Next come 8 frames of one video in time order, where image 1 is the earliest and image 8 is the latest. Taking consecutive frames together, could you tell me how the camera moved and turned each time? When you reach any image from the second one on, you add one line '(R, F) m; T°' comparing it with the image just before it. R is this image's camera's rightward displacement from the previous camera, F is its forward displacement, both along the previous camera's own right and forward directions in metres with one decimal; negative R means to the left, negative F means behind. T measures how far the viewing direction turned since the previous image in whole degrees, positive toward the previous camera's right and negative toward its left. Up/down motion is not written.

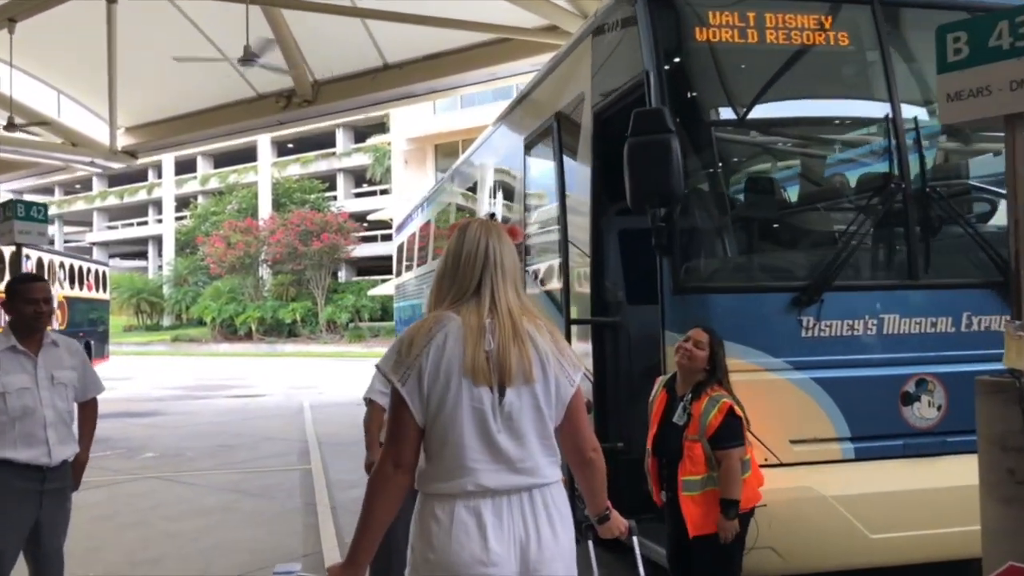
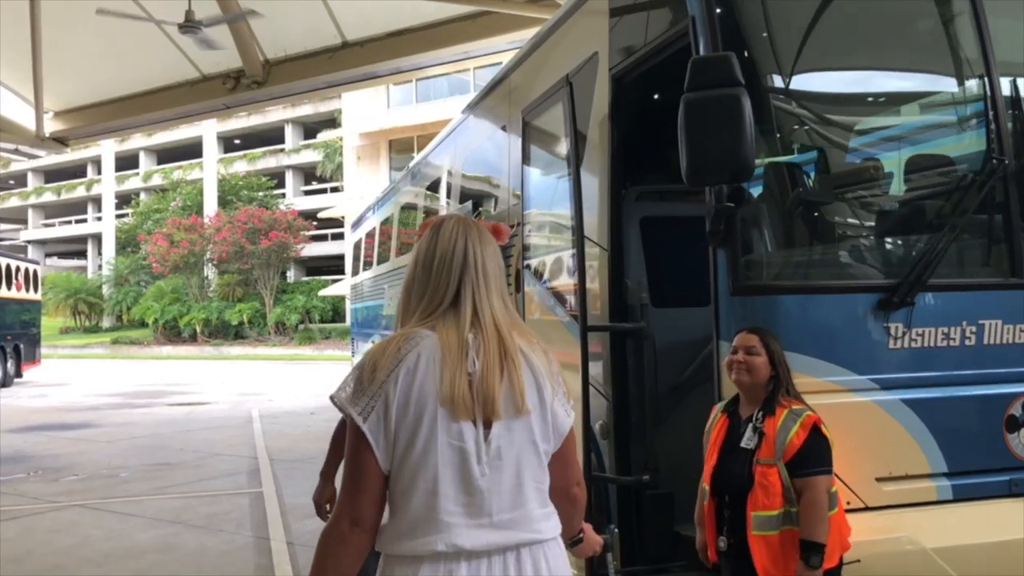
(-0.2, +0.9) m; +3°
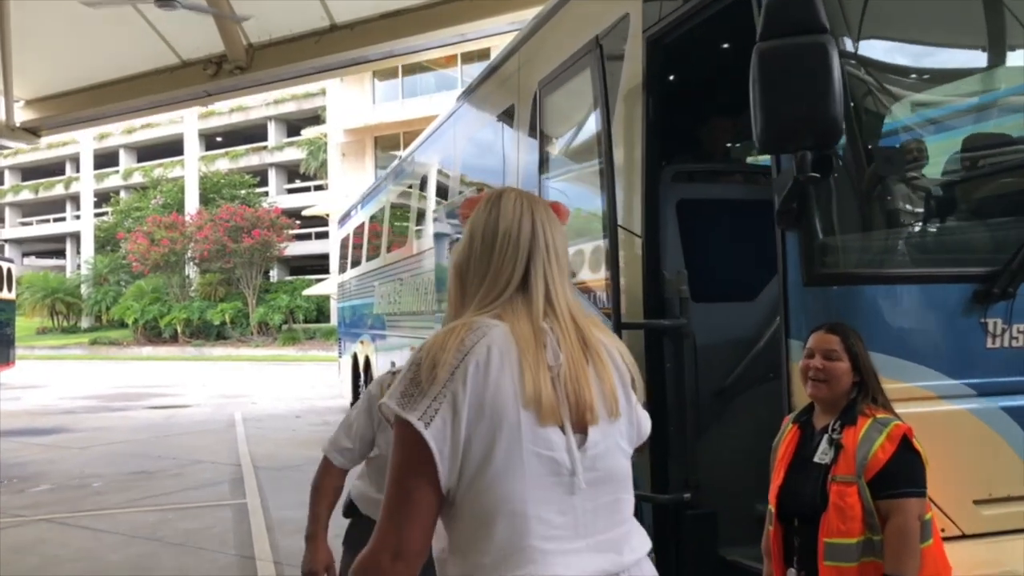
(-0.2, +0.5) m; +1°
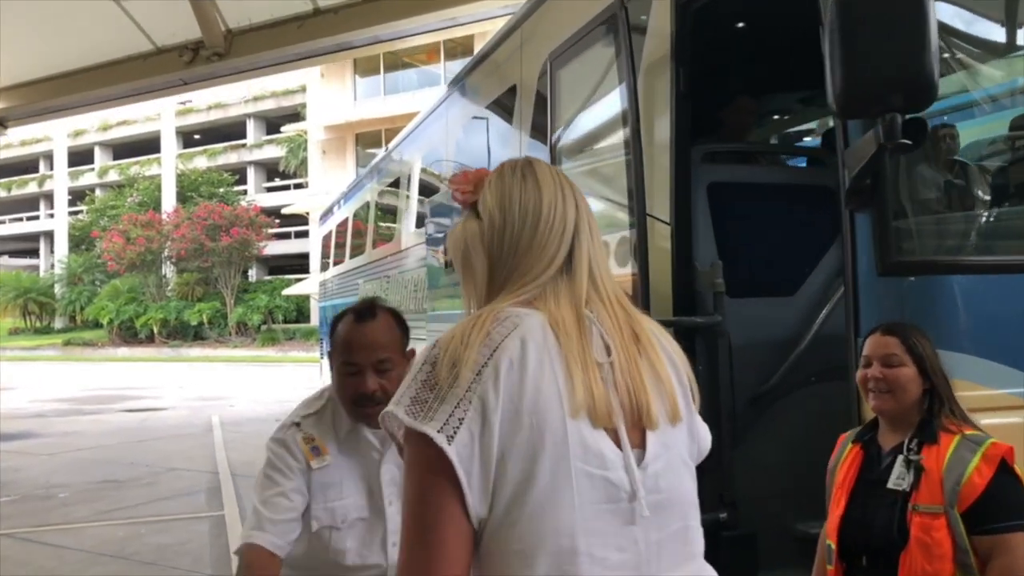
(-0.1, +0.4) m; +1°
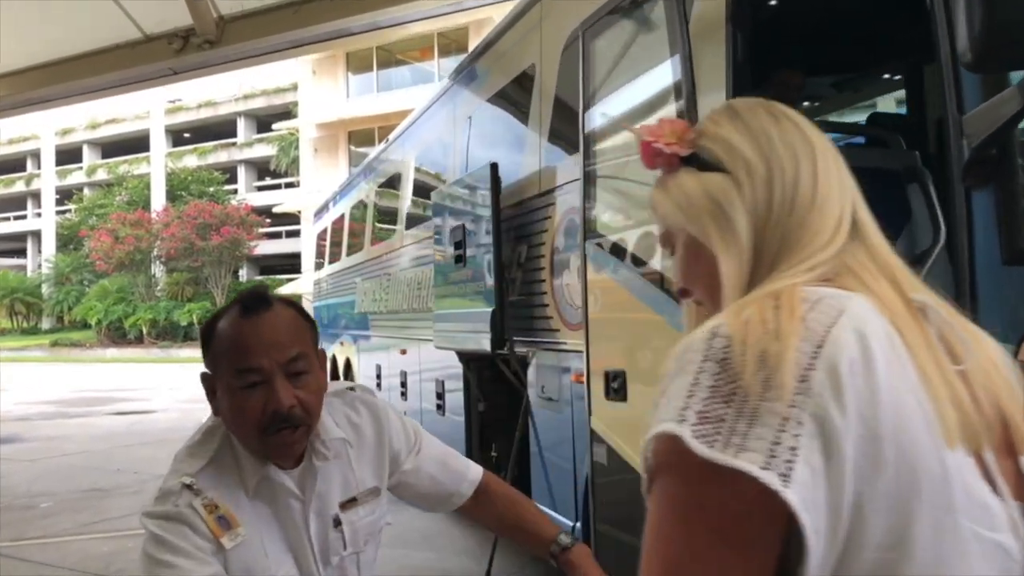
(-0.1, +0.4) m; +1°
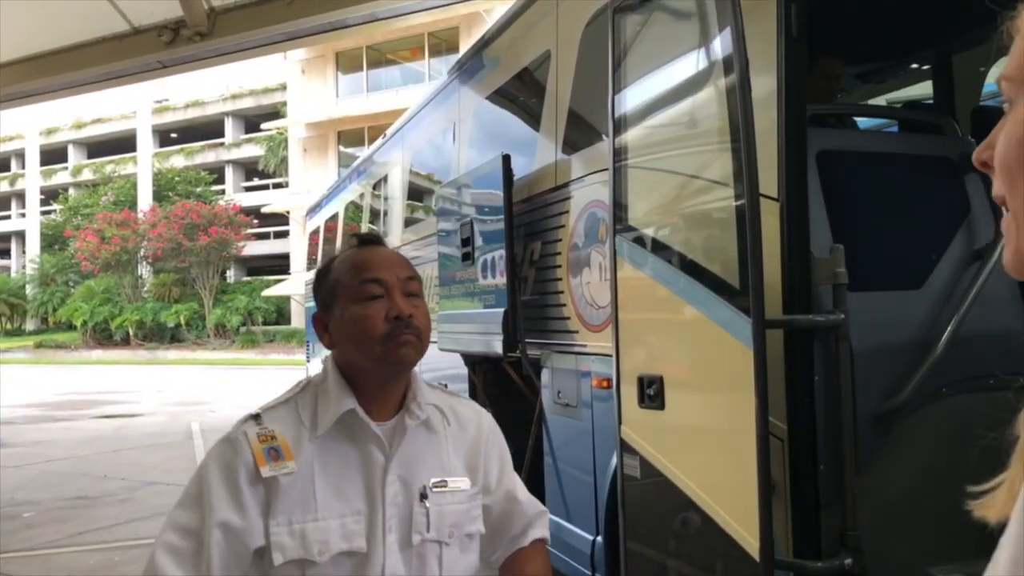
(-0.1, +0.3) m; +1°
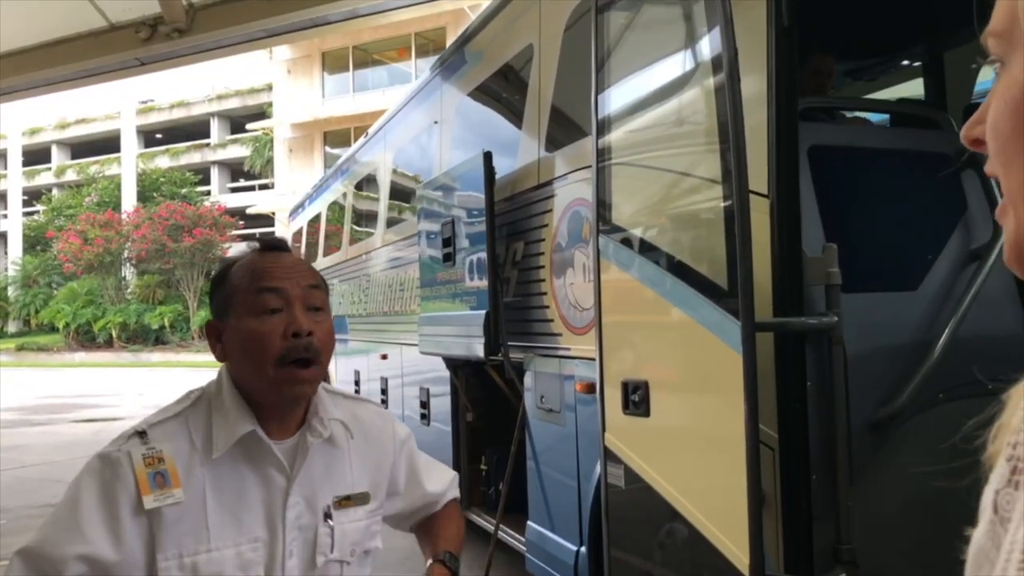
(0.0, +0.1) m; +1°
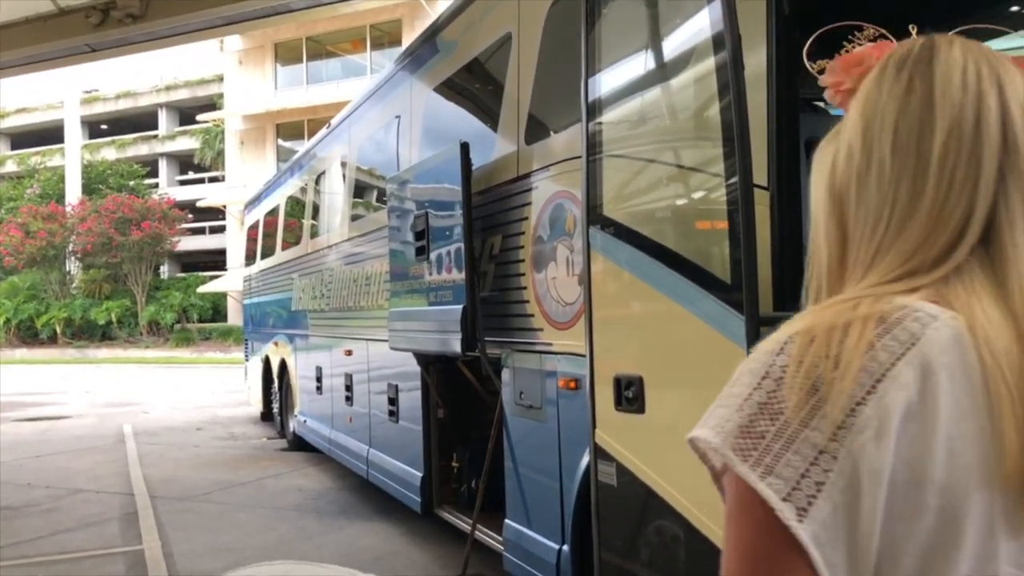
(-0.1, +0.1) m; +3°
